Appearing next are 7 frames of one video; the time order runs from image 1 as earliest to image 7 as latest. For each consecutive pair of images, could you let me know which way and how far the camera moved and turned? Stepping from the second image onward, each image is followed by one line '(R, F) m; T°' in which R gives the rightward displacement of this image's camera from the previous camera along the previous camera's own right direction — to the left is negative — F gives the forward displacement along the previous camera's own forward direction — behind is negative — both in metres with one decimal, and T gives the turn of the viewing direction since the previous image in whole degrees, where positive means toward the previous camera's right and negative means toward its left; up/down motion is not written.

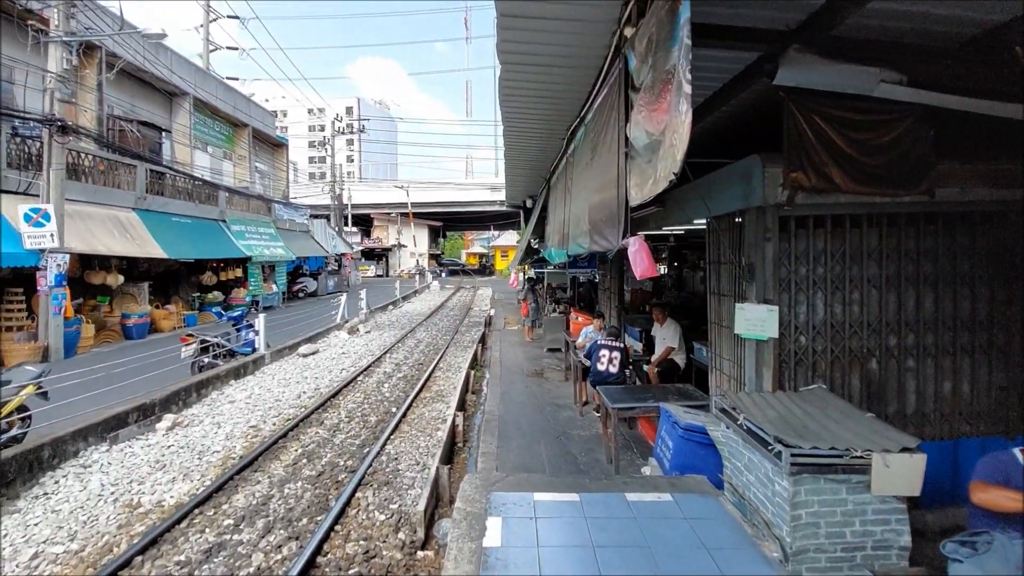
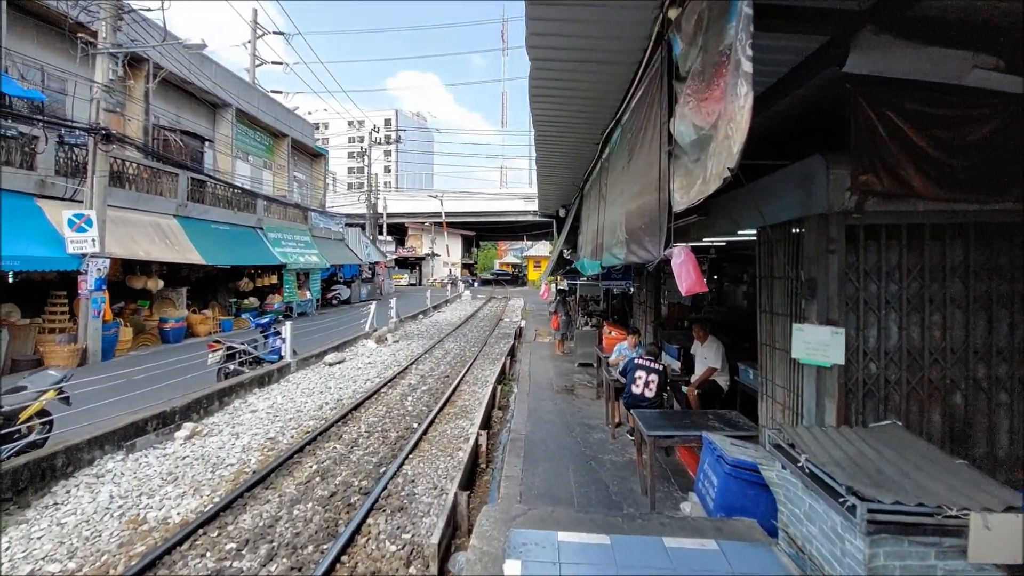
(0.0, +0.3) m; -4°
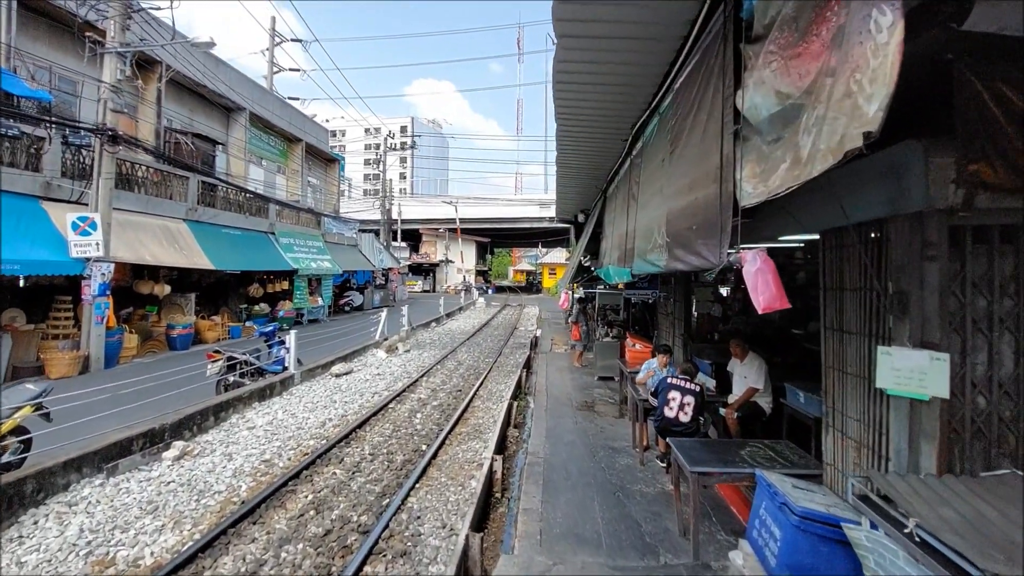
(-0.1, +0.6) m; -2°
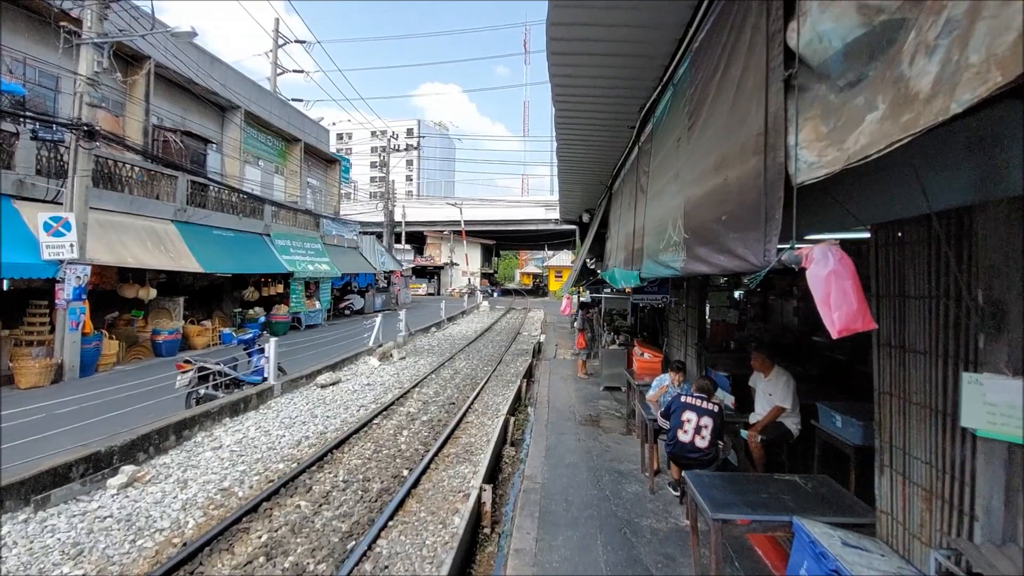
(+0.1, +0.6) m; -1°
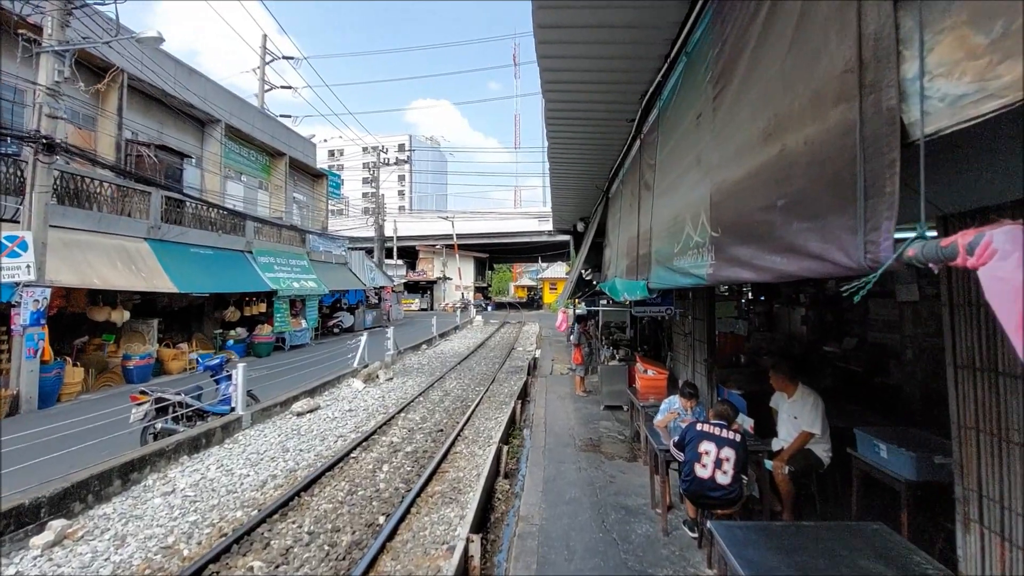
(+0.1, +0.6) m; +1°
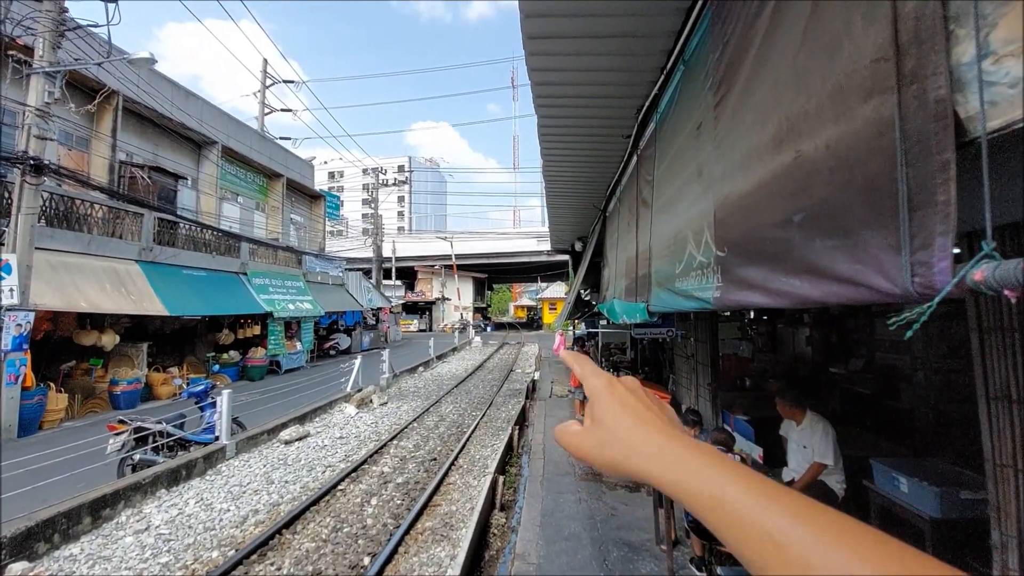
(+0.1, +0.2) m; 0°
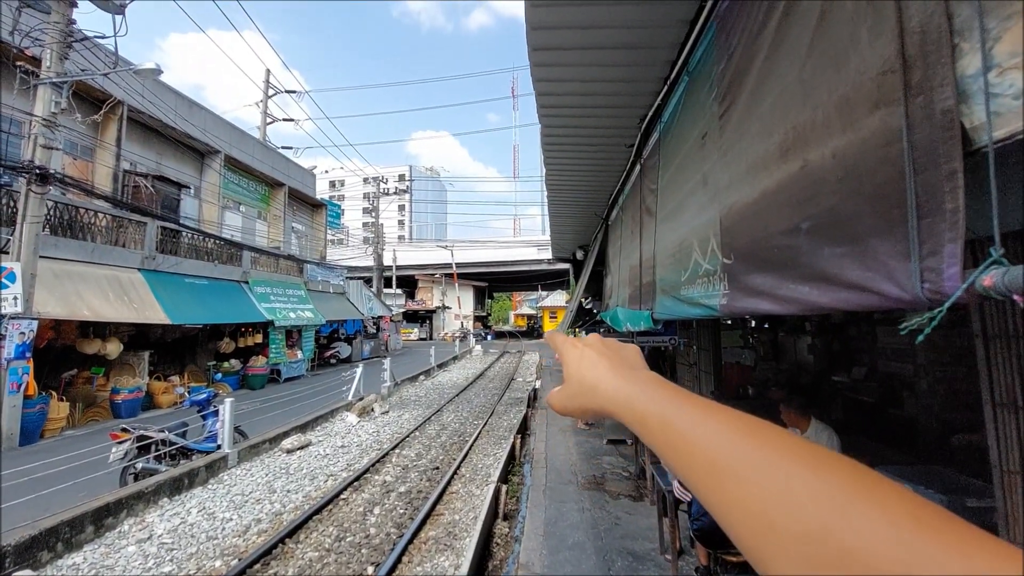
(0.0, 0.0) m; 0°
